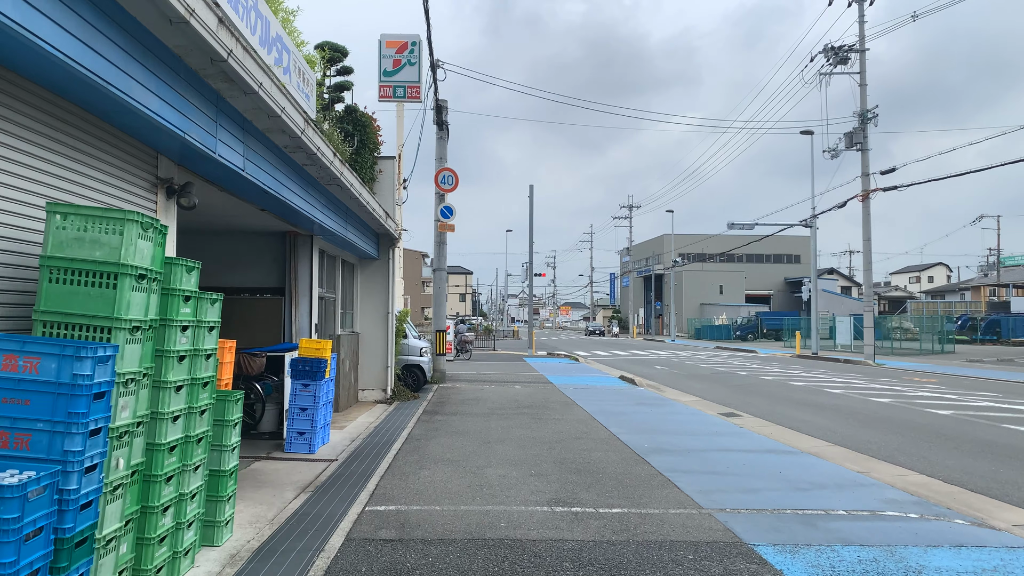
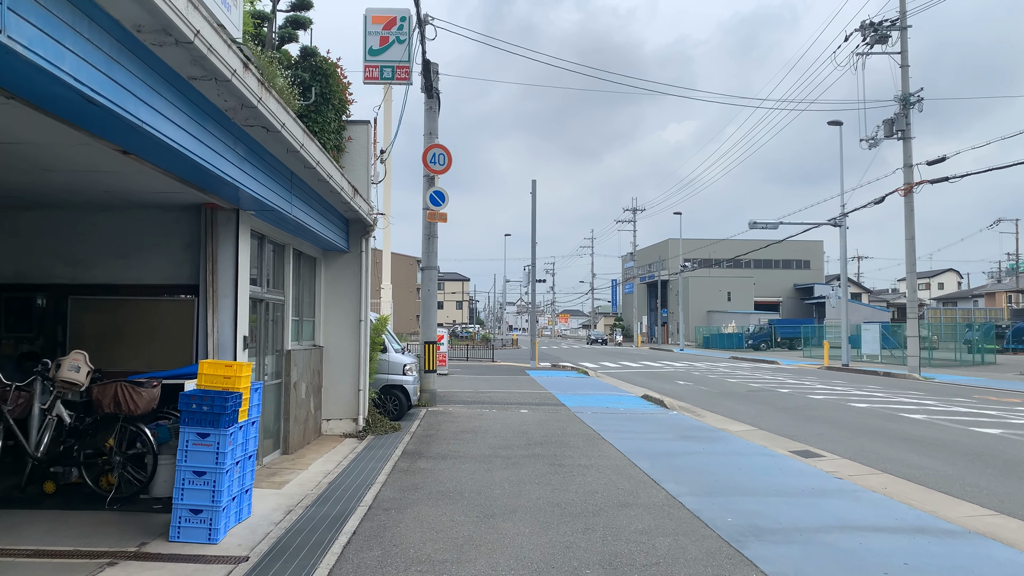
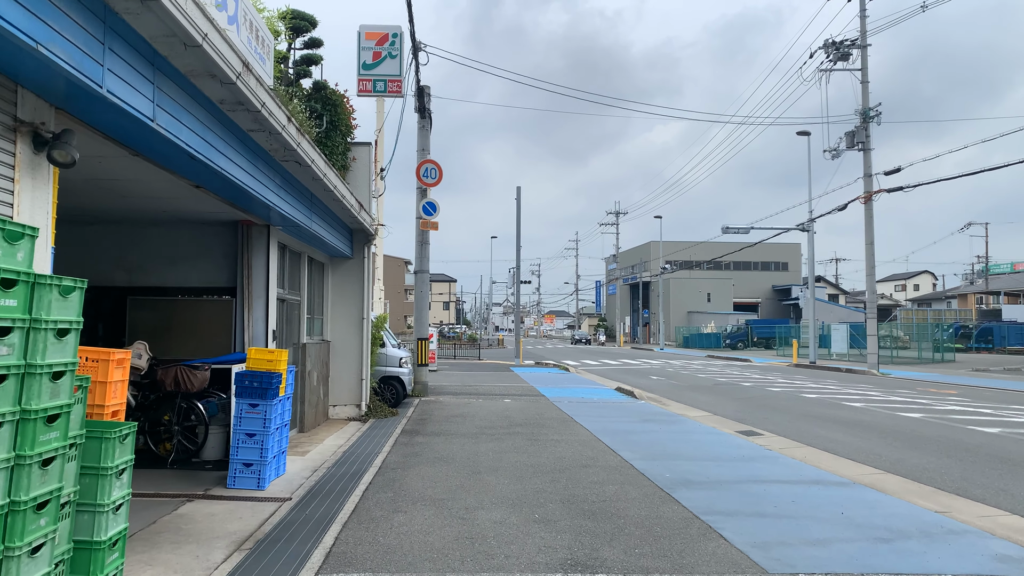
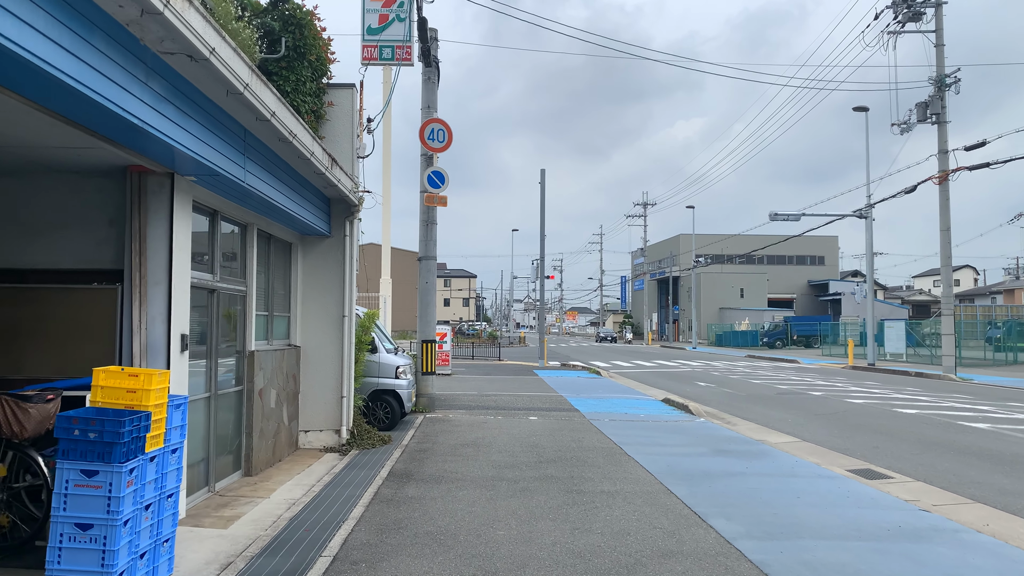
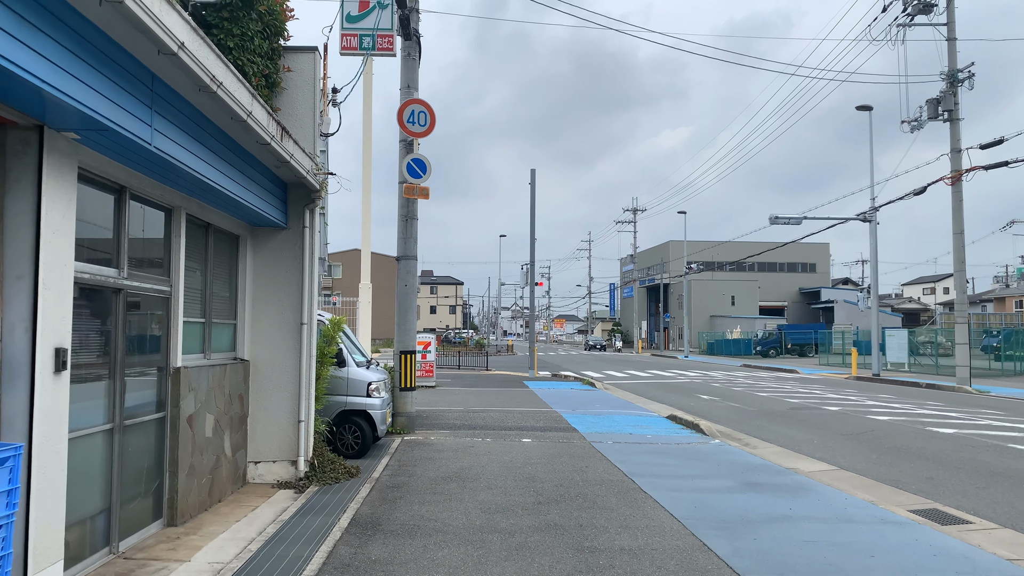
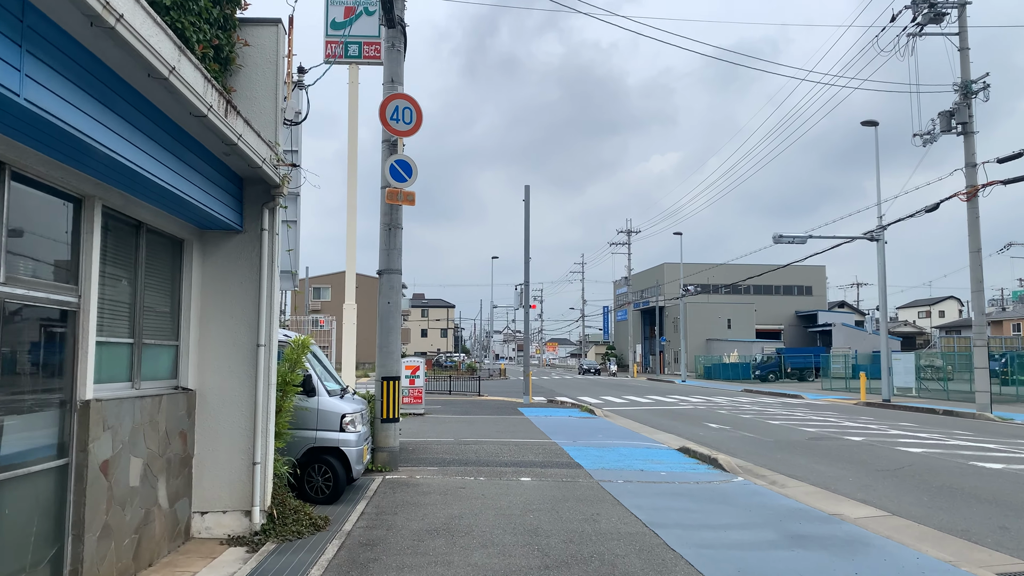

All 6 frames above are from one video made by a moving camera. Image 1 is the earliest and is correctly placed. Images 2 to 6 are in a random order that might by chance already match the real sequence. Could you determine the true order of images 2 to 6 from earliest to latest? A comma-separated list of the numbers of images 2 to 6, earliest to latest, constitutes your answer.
3, 2, 4, 5, 6
